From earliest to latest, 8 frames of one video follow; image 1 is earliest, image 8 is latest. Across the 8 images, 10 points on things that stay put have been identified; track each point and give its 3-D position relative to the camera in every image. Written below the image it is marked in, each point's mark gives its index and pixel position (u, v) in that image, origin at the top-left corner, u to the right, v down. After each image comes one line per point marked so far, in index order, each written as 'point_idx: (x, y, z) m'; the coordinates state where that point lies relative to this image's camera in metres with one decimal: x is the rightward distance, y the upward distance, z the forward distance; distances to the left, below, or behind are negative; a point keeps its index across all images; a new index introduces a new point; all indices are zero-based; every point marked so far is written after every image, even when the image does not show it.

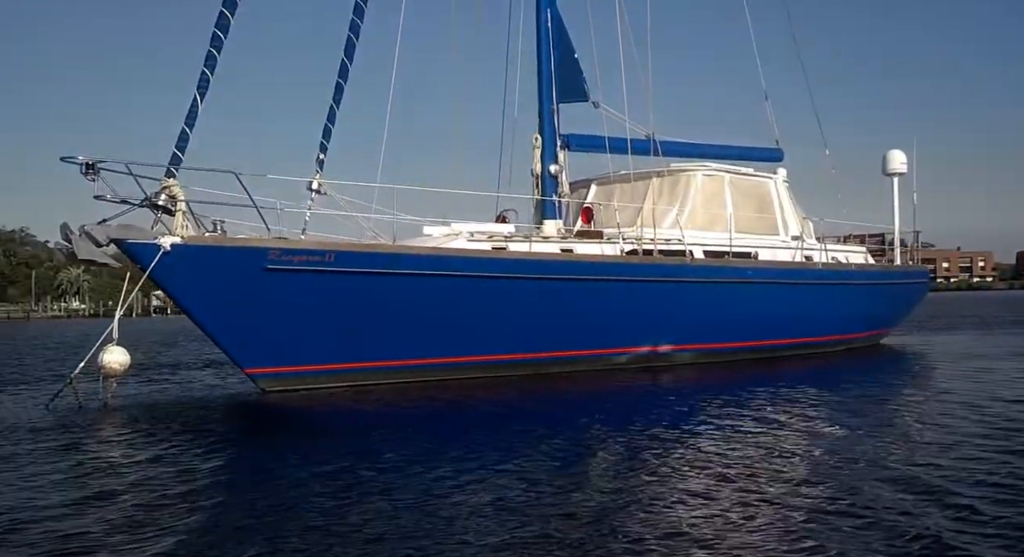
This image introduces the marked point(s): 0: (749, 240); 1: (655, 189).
0: (+3.3, +0.5, +11.9) m
1: (+2.0, +1.3, +12.0) m
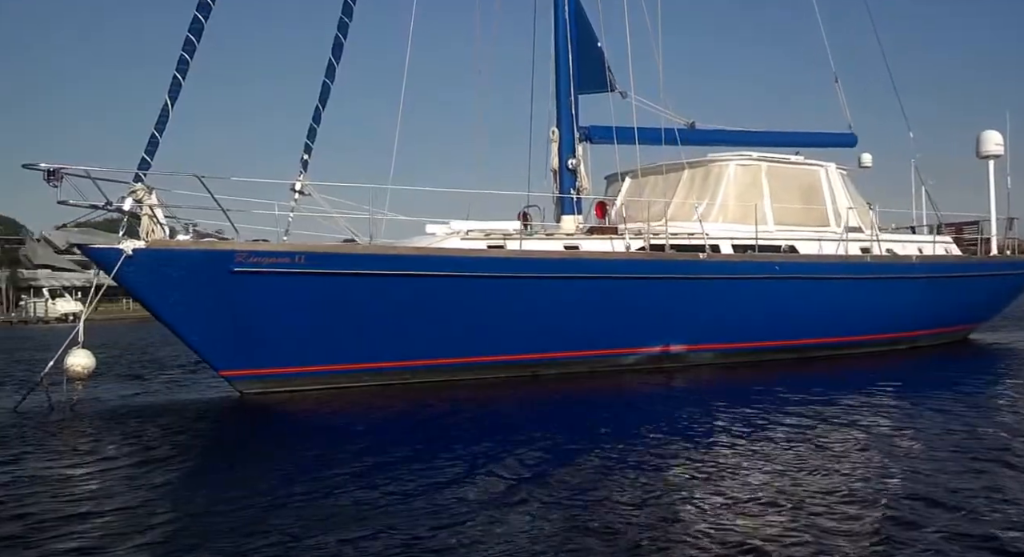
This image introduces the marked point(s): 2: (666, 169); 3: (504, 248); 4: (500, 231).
0: (+3.5, +0.6, +11.1) m
1: (+2.3, +1.3, +11.4) m
2: (+1.9, +1.5, +11.7) m
3: (-0.1, +0.3, +8.9) m
4: (-0.2, +0.5, +9.1) m
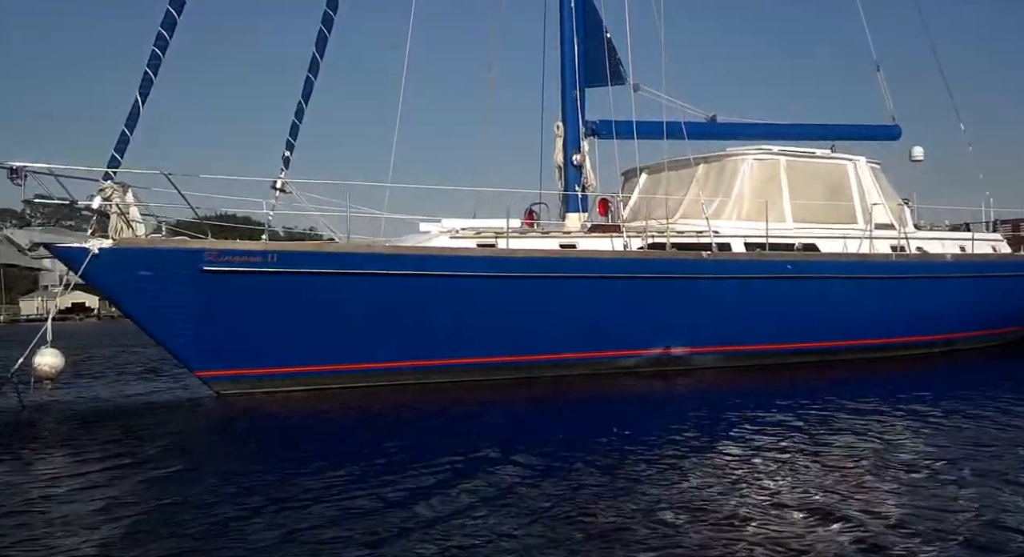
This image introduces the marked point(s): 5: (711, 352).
0: (+3.6, +0.6, +10.6) m
1: (+2.4, +1.3, +11.0) m
2: (+2.0, +1.5, +11.3) m
3: (-0.2, +0.3, +8.6) m
4: (-0.2, +0.5, +8.8) m
5: (+2.1, -0.8, +9.5) m
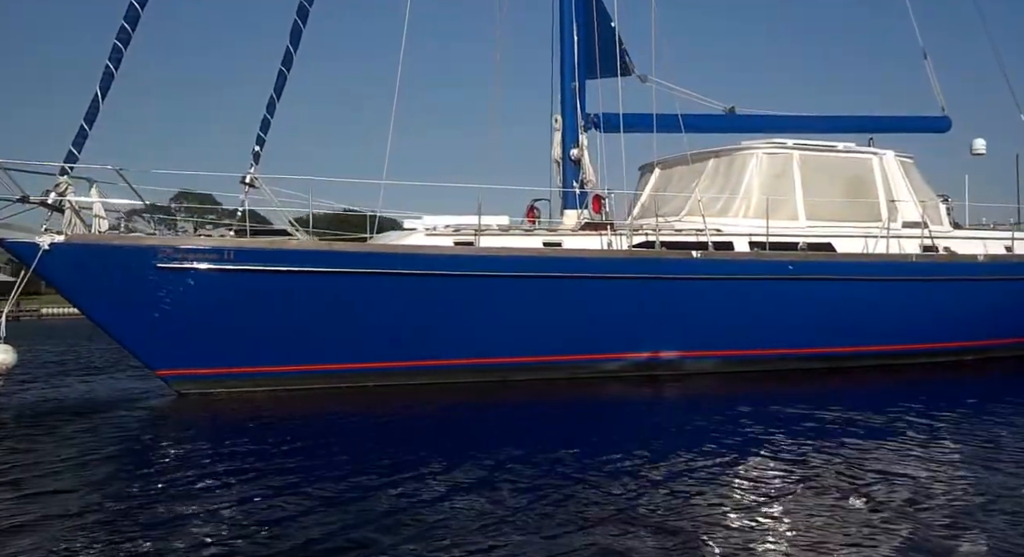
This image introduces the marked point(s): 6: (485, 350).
0: (+3.6, +0.6, +9.9) m
1: (+2.4, +1.3, +10.4) m
2: (+2.1, +1.5, +10.8) m
3: (-0.4, +0.3, +8.3) m
4: (-0.4, +0.5, +8.6) m
5: (+2.0, -0.8, +9.0) m
6: (-0.3, -0.7, +8.4) m
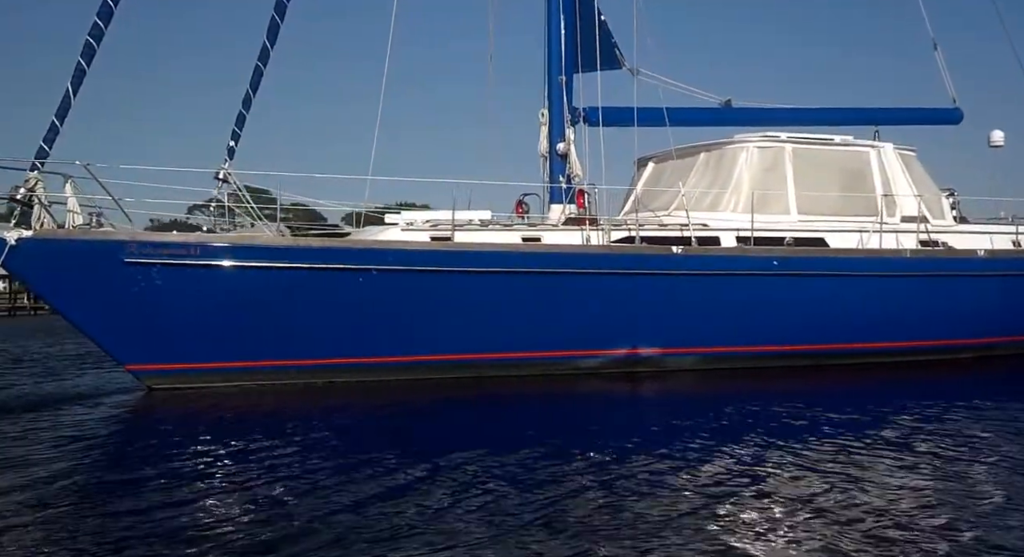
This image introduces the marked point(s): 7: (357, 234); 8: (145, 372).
0: (+3.4, +0.6, +9.7) m
1: (+2.3, +1.4, +10.3) m
2: (+1.9, +1.5, +10.7) m
3: (-0.6, +0.4, +8.3) m
4: (-0.6, +0.6, +8.5) m
5: (+1.8, -0.8, +8.9) m
6: (-0.5, -0.7, +8.3) m
7: (-1.5, +0.4, +8.7) m
8: (-3.2, -0.8, +7.7) m
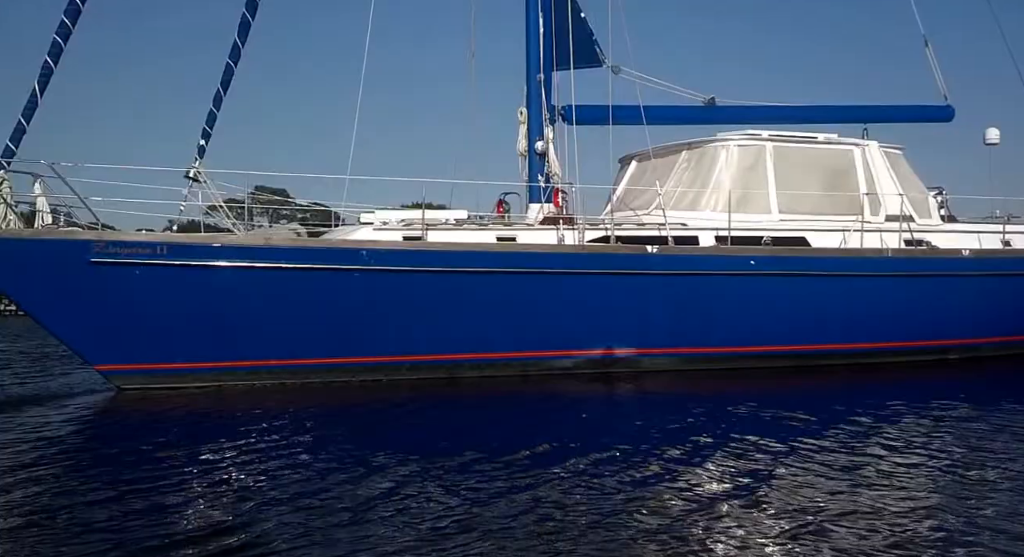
0: (+3.2, +0.6, +9.7) m
1: (+2.0, +1.4, +10.2) m
2: (+1.7, +1.5, +10.6) m
3: (-0.9, +0.4, +8.2) m
4: (-0.9, +0.6, +8.5) m
5: (+1.6, -0.8, +8.8) m
6: (-0.8, -0.7, +8.3) m
7: (-1.8, +0.5, +8.6) m
8: (-3.5, -0.8, +7.6) m
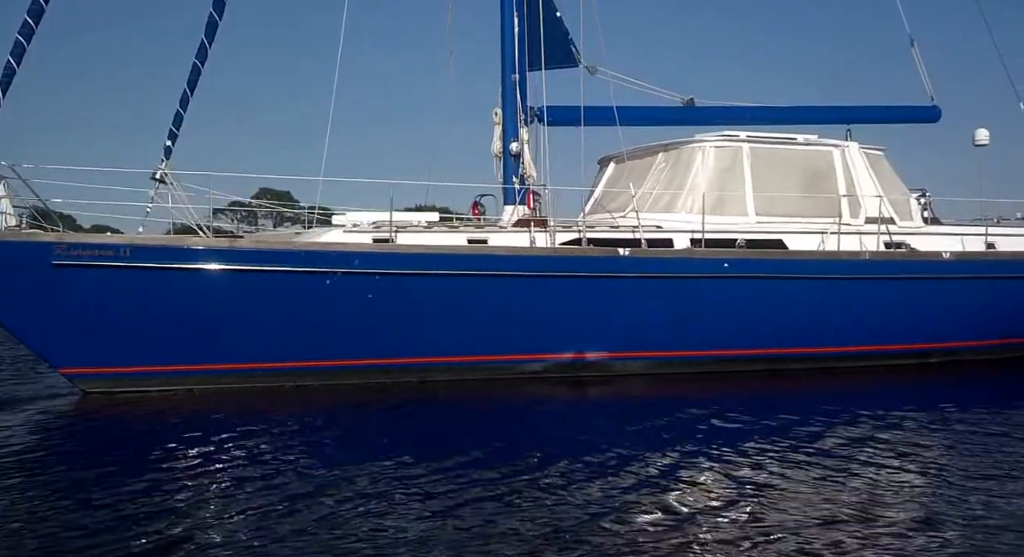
0: (+2.9, +0.6, +9.6) m
1: (+1.7, +1.3, +10.1) m
2: (+1.4, +1.5, +10.5) m
3: (-1.2, +0.4, +8.2) m
4: (-1.2, +0.5, +8.4) m
5: (+1.3, -0.8, +8.7) m
6: (-1.0, -0.7, +8.2) m
7: (-2.1, +0.4, +8.6) m
8: (-3.8, -0.8, +7.6) m
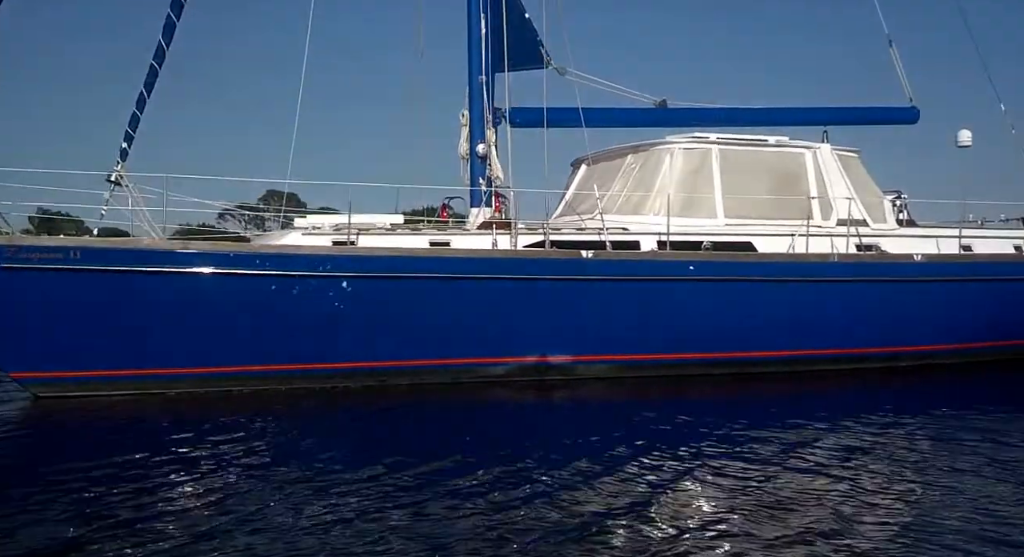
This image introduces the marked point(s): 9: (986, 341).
0: (+2.5, +0.5, +9.5) m
1: (+1.4, +1.3, +10.1) m
2: (+1.1, +1.5, +10.5) m
3: (-1.5, +0.3, +8.1) m
4: (-1.5, +0.5, +8.3) m
5: (+0.9, -0.8, +8.7) m
6: (-1.4, -0.7, +8.1) m
7: (-2.4, +0.4, +8.5) m
8: (-4.1, -0.9, +7.5) m
9: (+5.7, -0.7, +10.4) m
